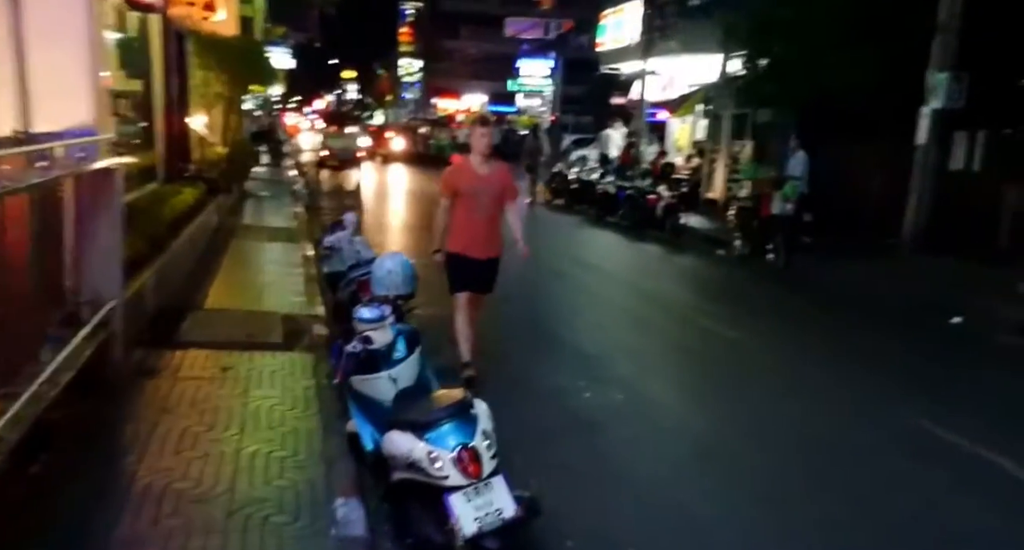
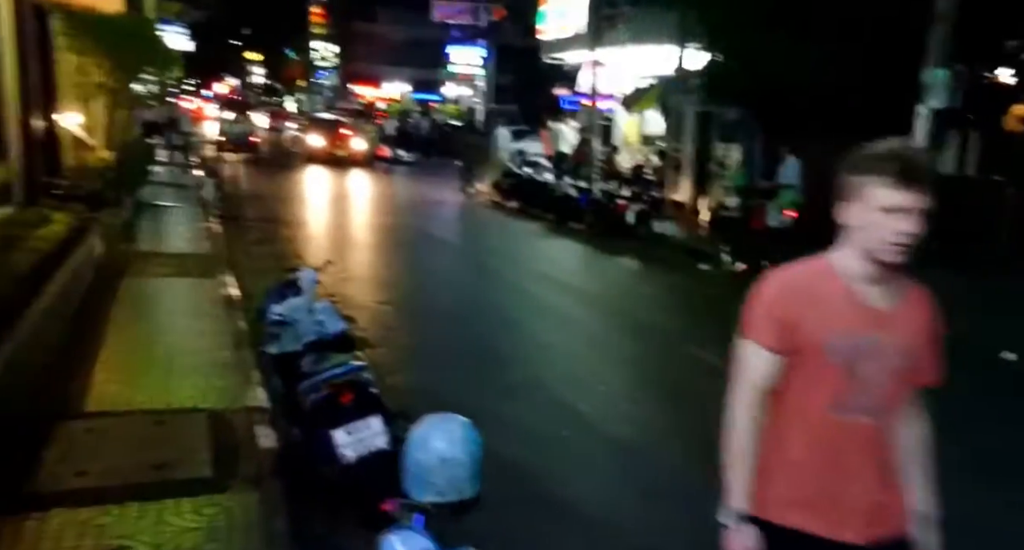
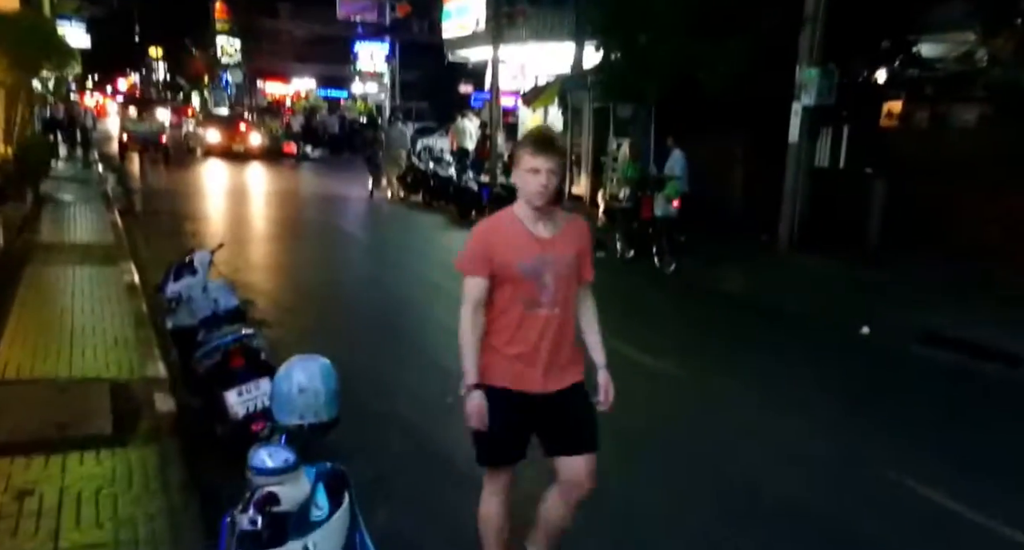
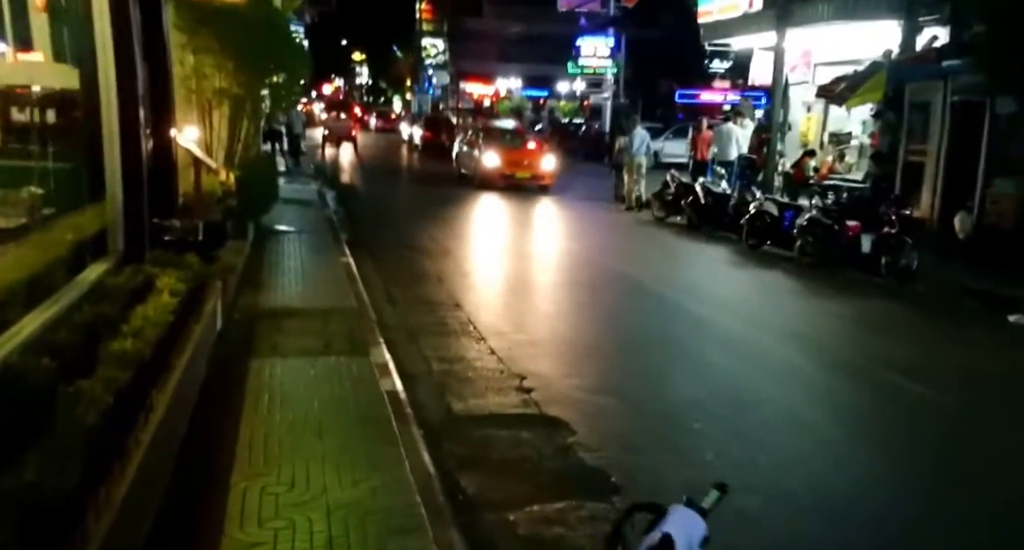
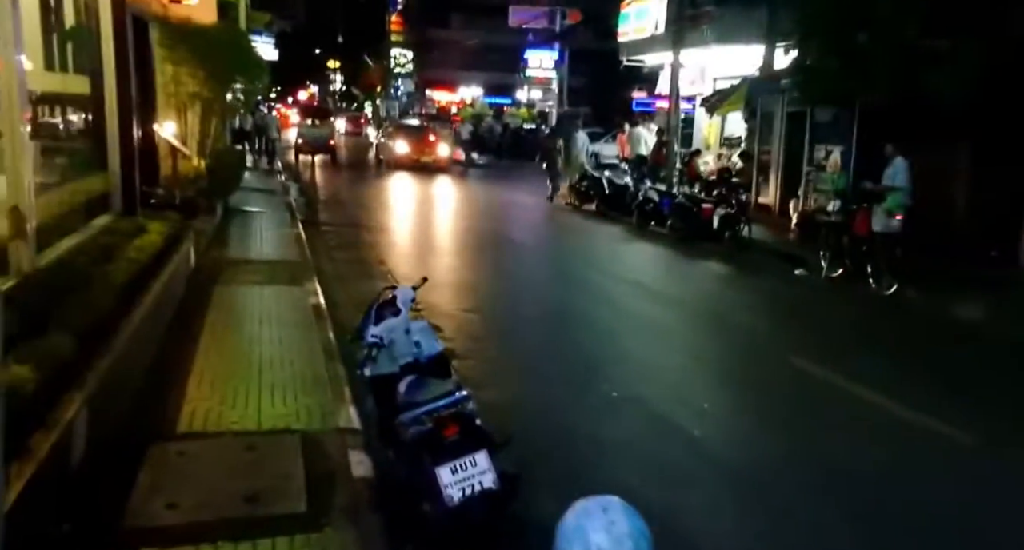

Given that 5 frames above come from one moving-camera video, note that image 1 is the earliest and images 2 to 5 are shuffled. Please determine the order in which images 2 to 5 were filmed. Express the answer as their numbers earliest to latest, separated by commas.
3, 2, 5, 4
